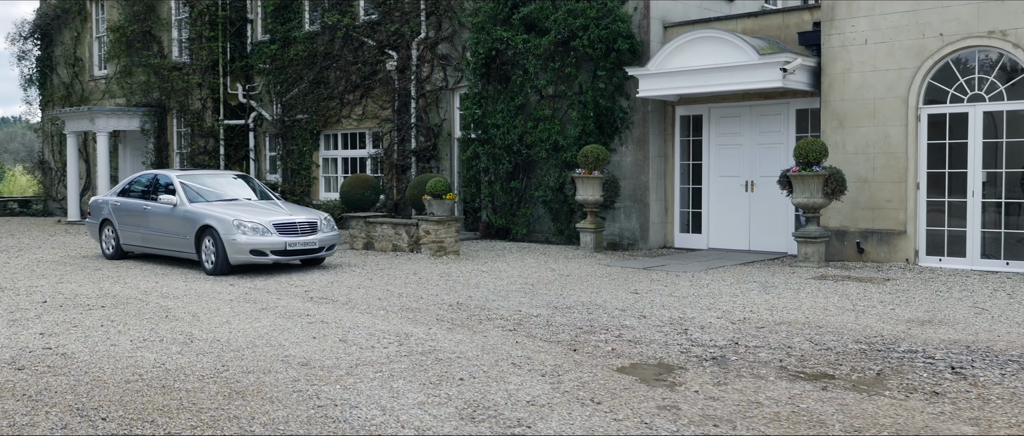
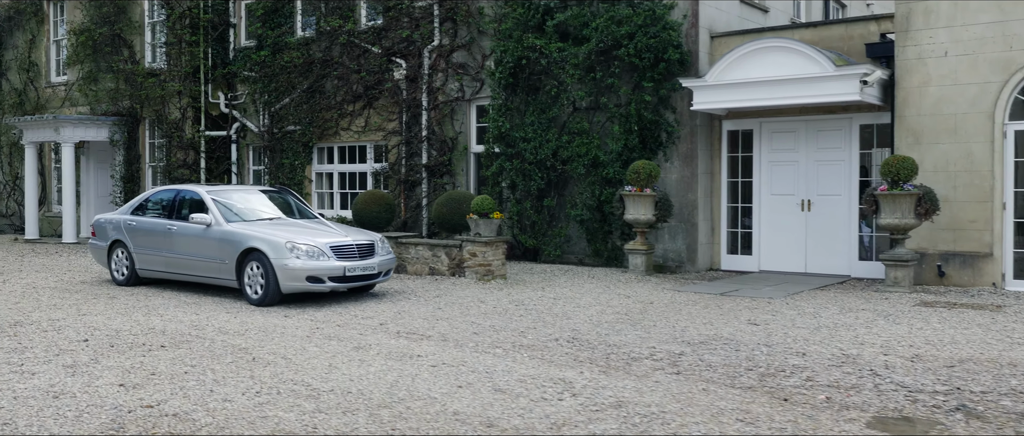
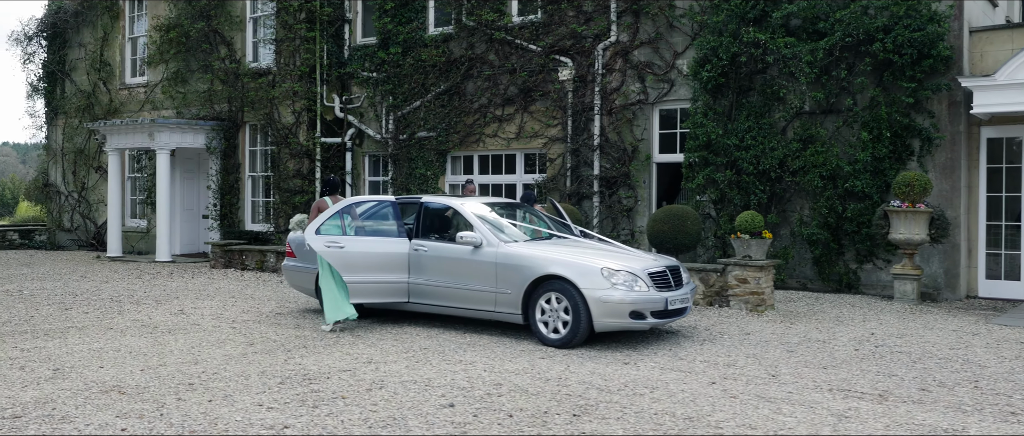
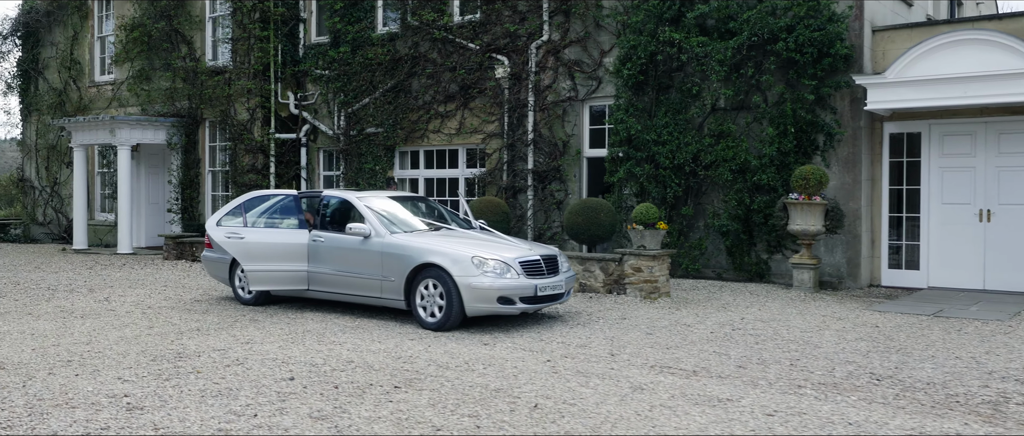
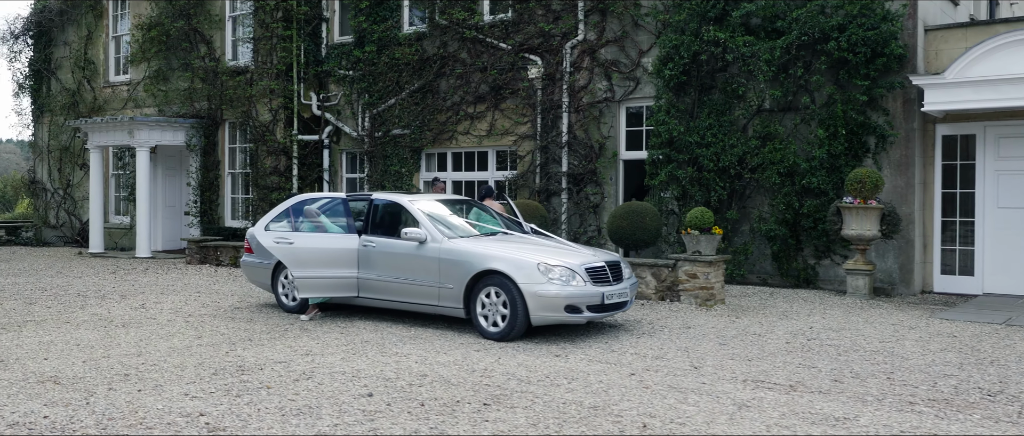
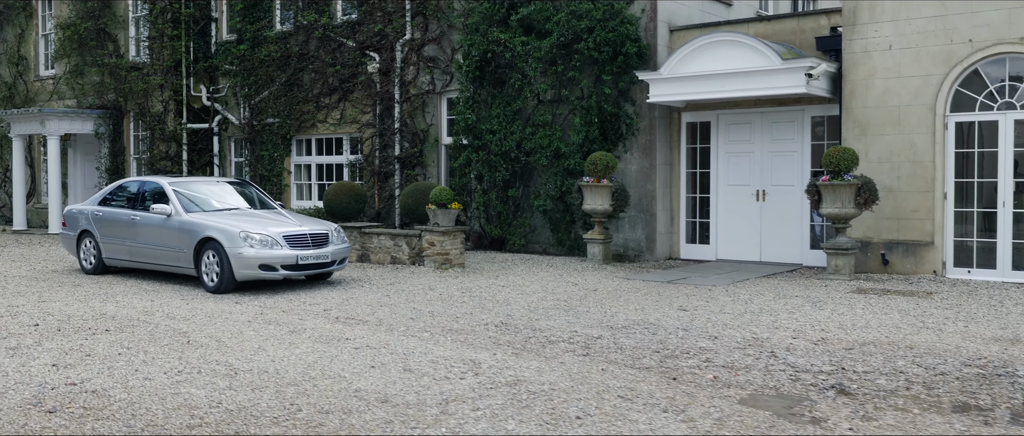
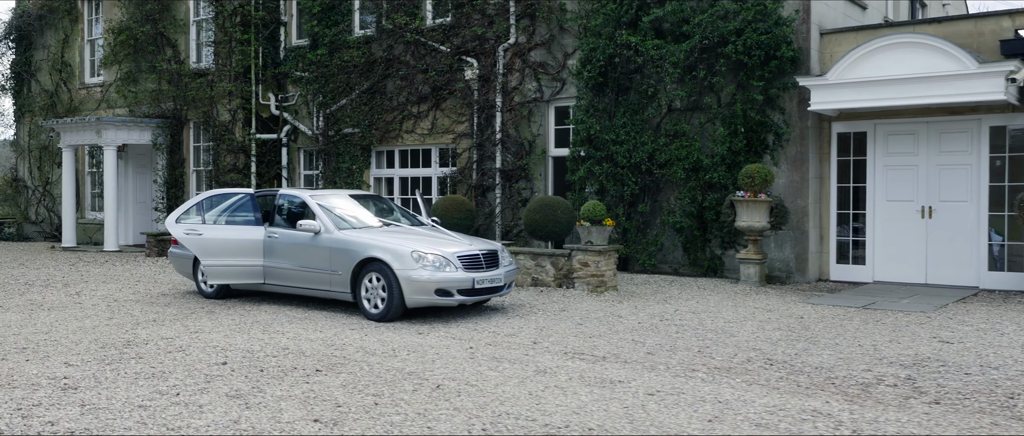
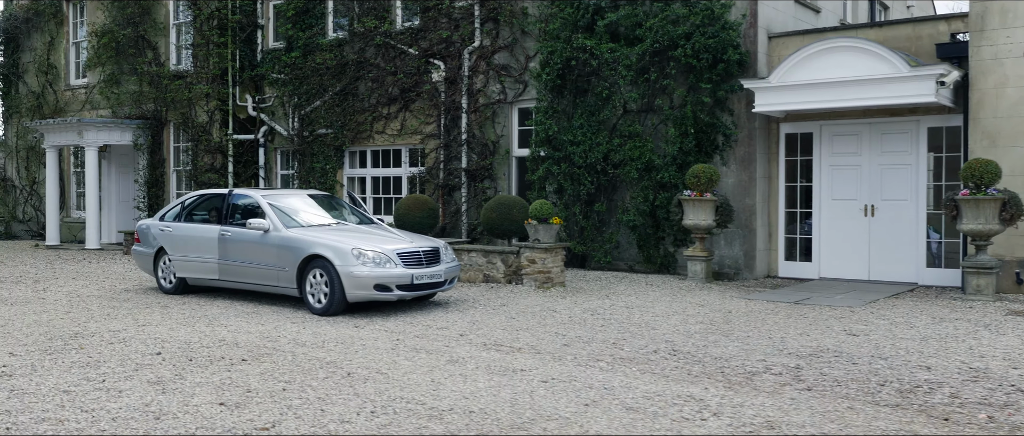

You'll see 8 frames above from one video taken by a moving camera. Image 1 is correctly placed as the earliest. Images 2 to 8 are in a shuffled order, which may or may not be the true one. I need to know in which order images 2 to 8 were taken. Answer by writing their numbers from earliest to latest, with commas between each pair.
6, 2, 8, 7, 4, 5, 3
